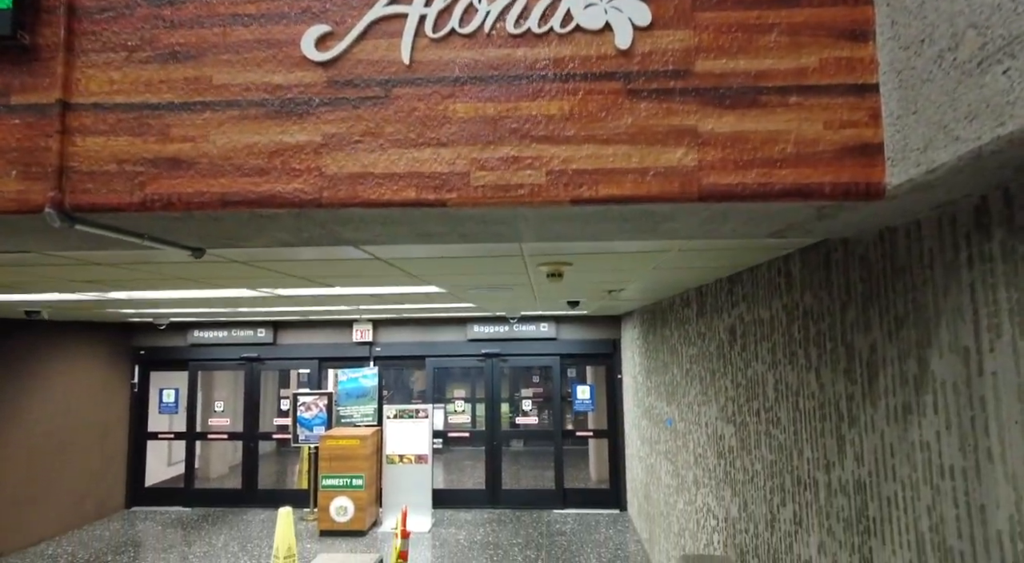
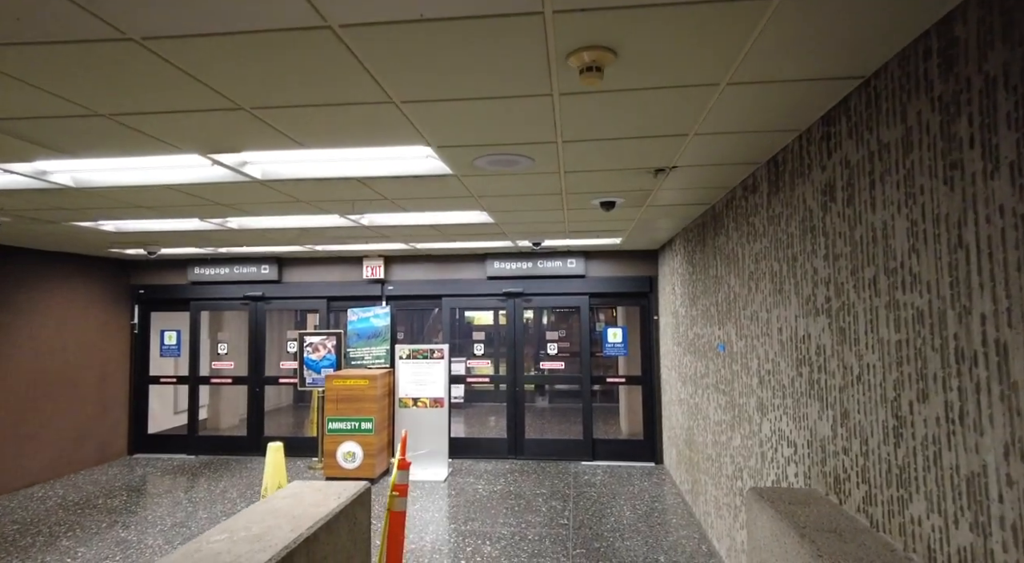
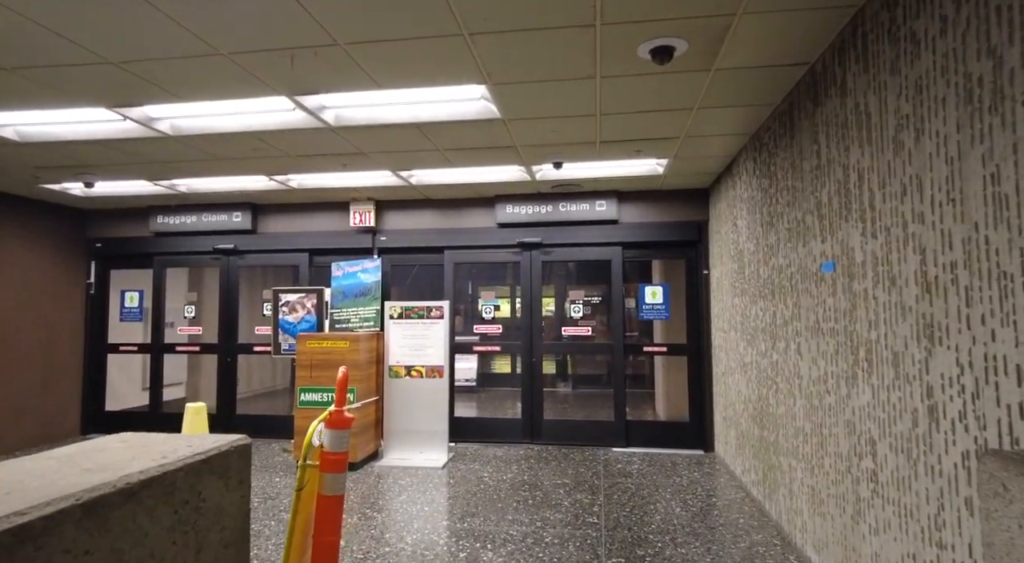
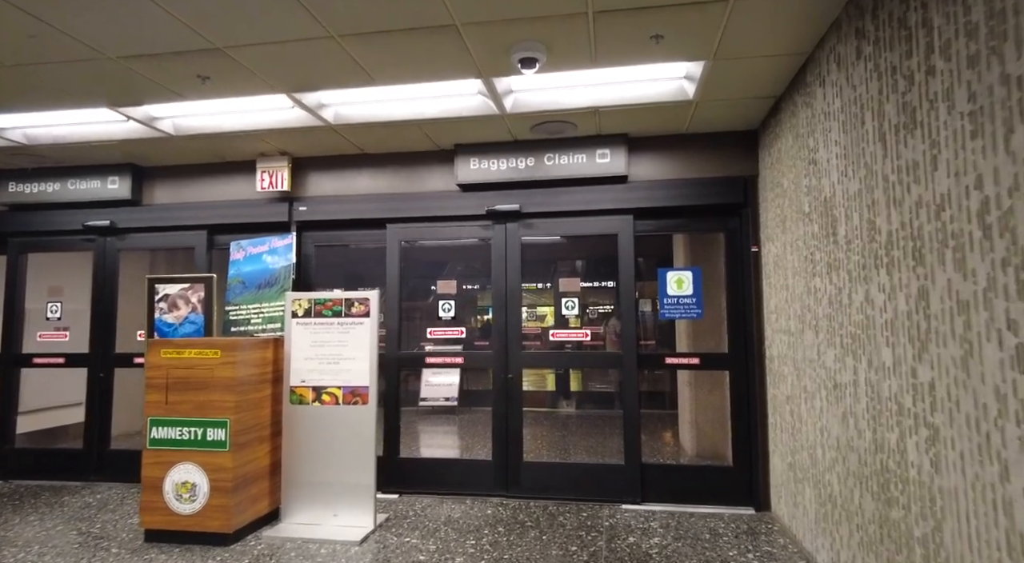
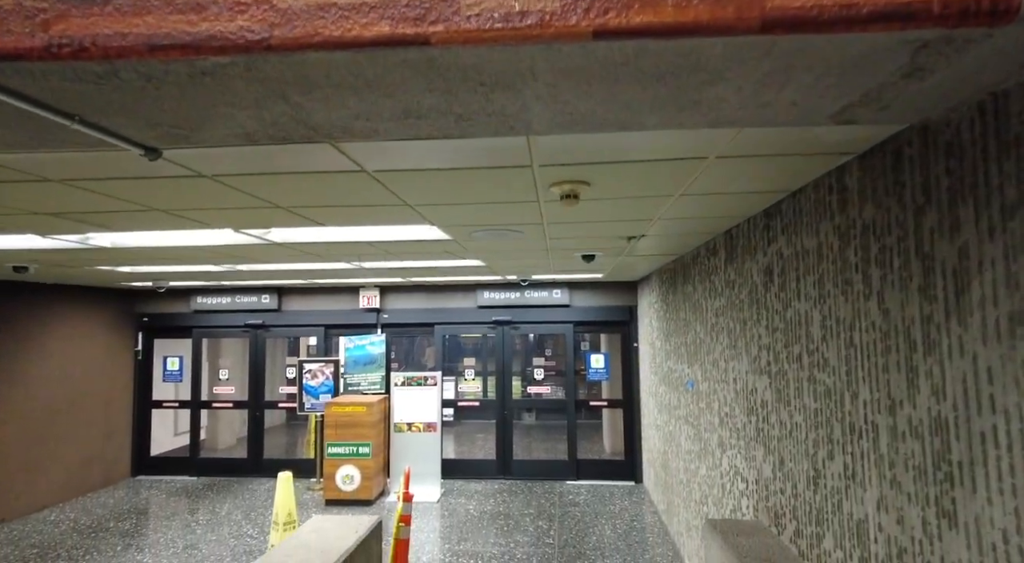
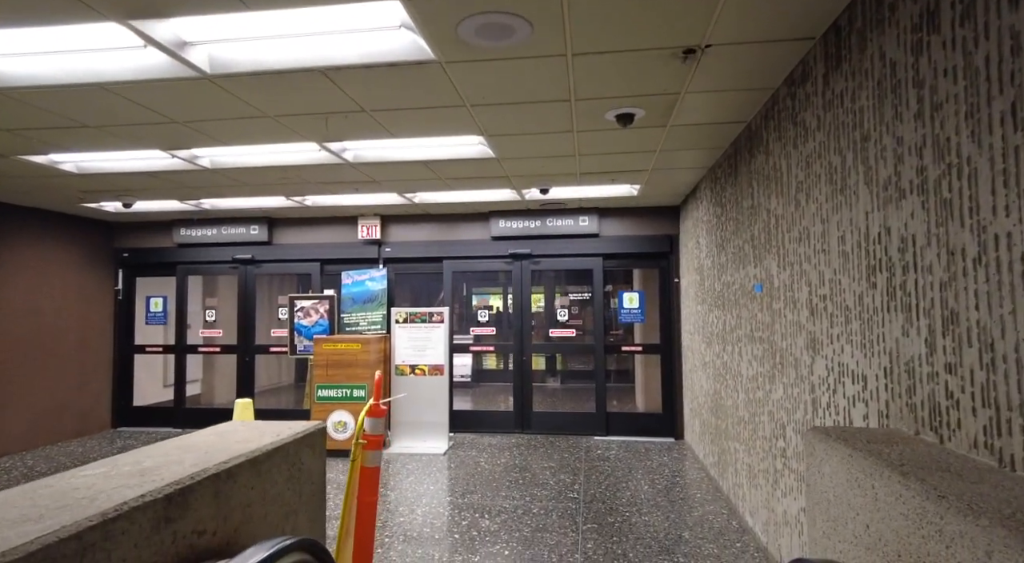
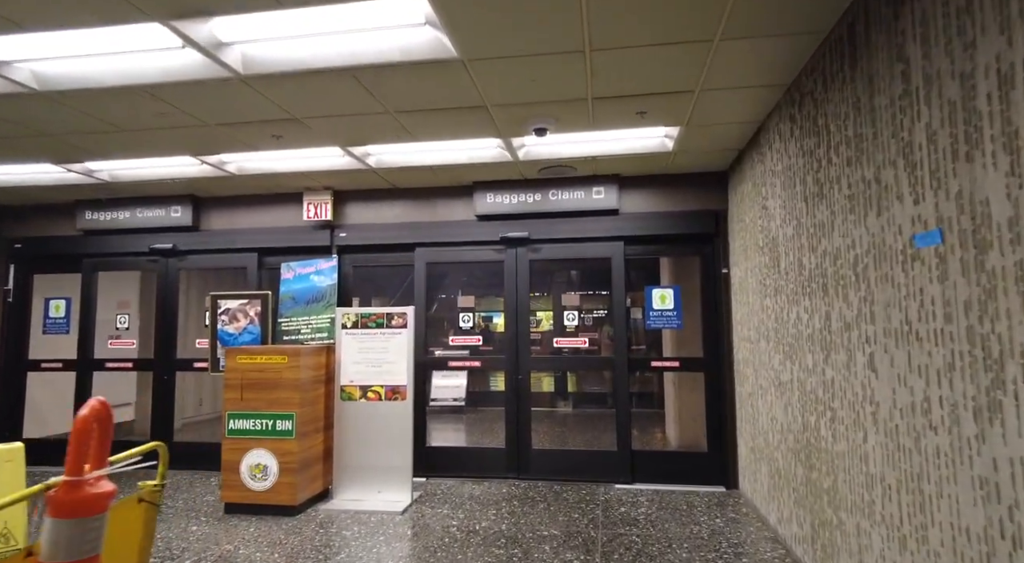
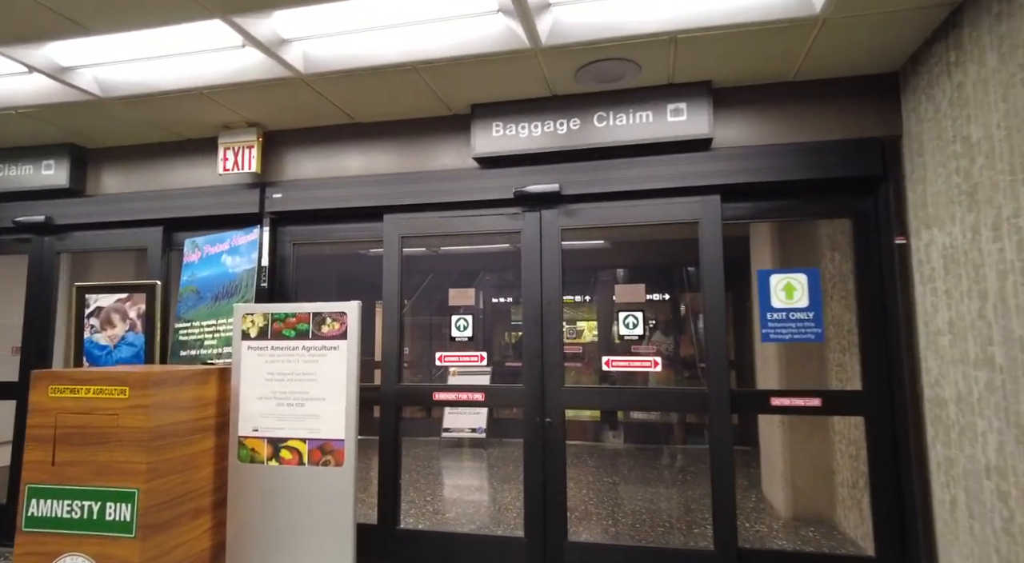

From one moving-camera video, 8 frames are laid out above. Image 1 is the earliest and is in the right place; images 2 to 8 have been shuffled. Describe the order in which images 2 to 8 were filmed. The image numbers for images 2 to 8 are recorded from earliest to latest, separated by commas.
5, 2, 6, 3, 7, 4, 8
